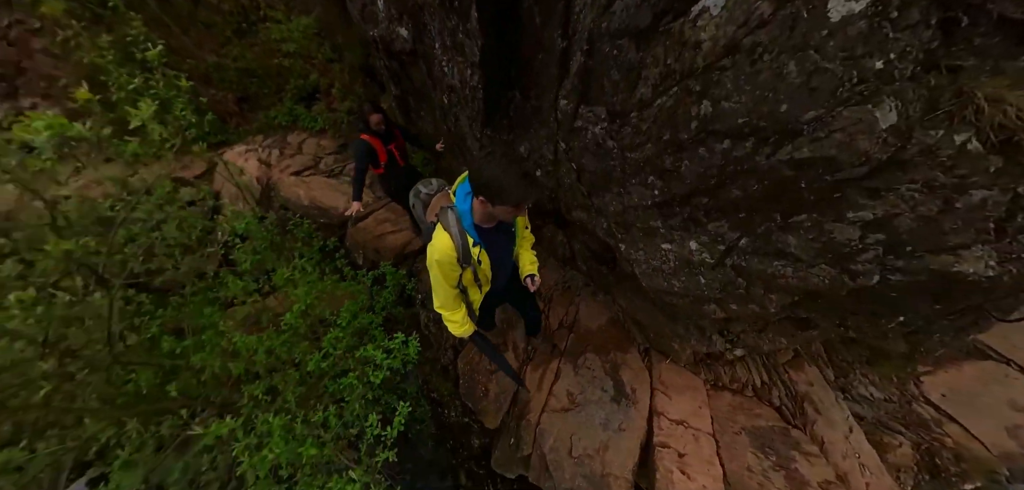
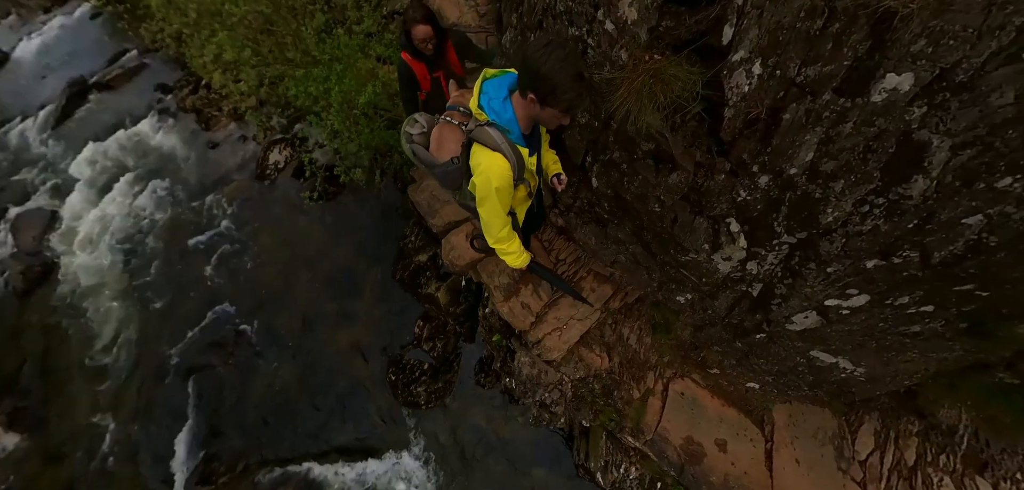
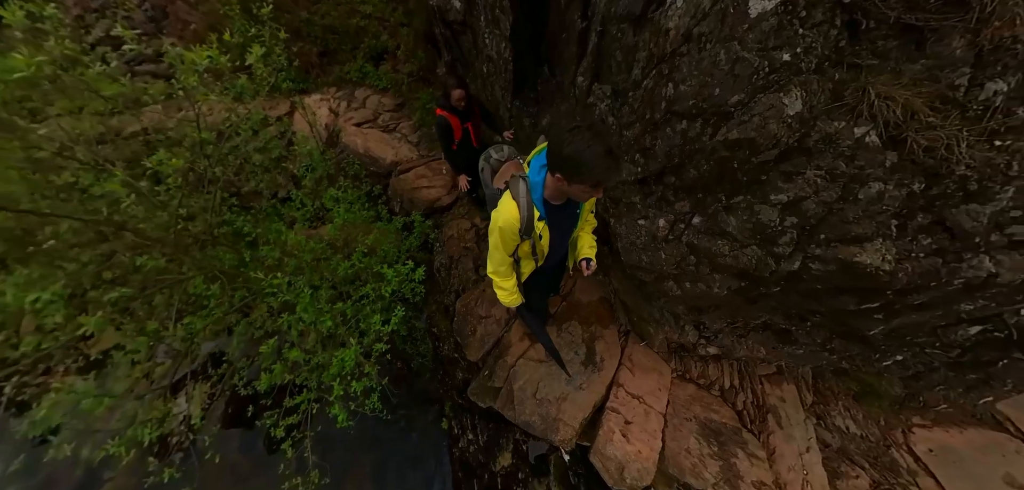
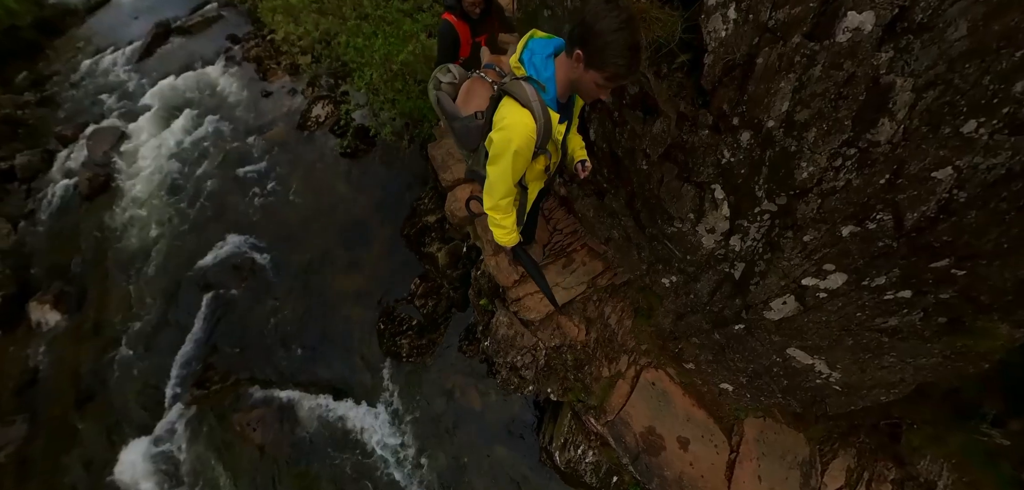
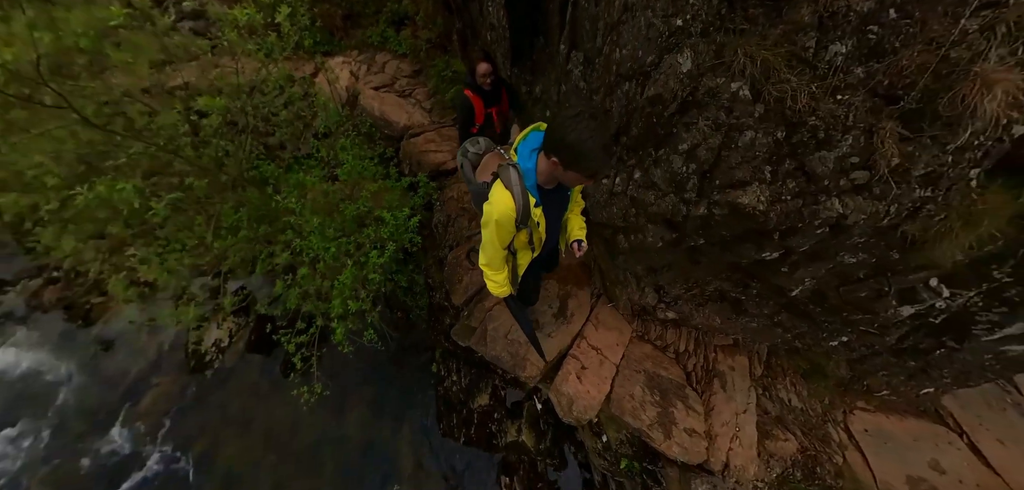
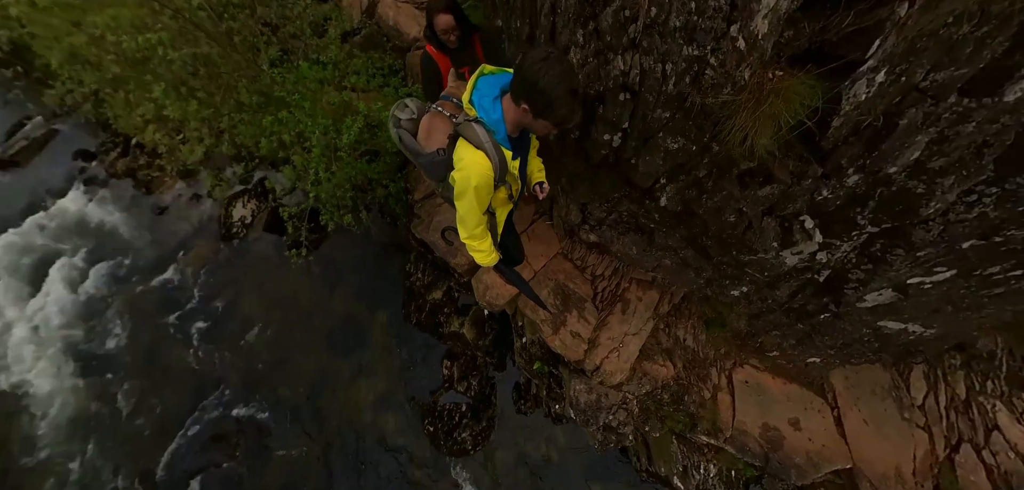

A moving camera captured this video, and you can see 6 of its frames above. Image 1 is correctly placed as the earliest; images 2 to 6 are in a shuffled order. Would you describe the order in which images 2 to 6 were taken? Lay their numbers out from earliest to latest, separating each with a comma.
3, 5, 6, 2, 4
